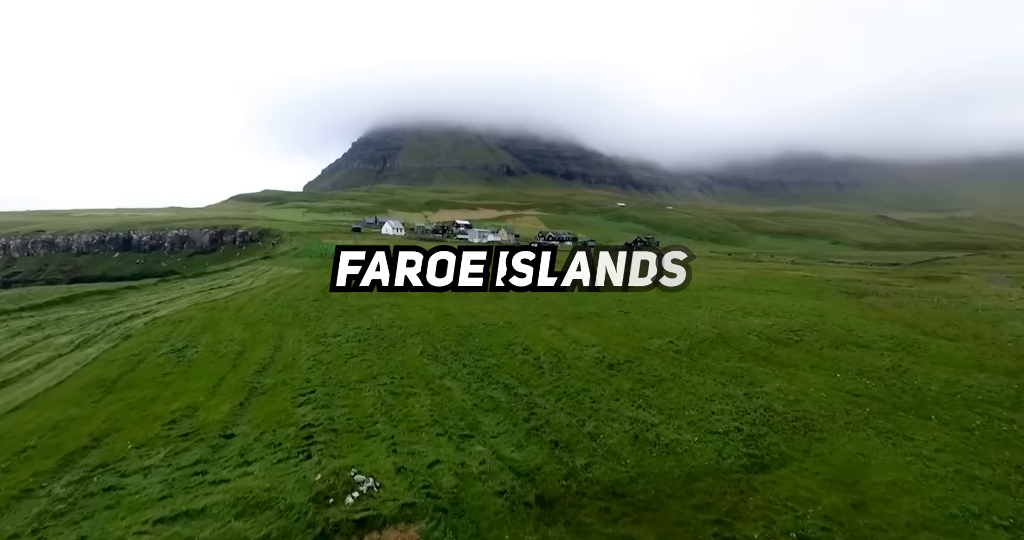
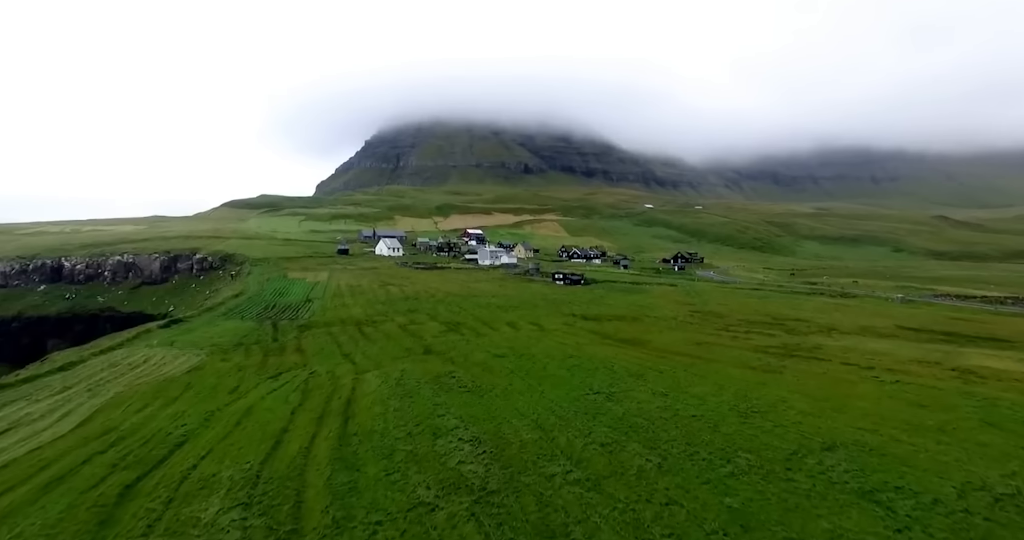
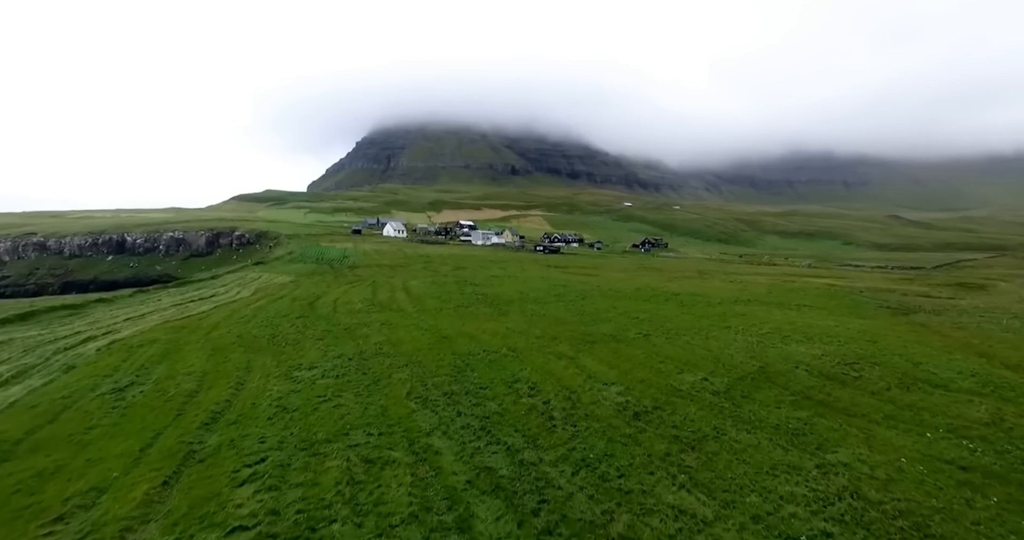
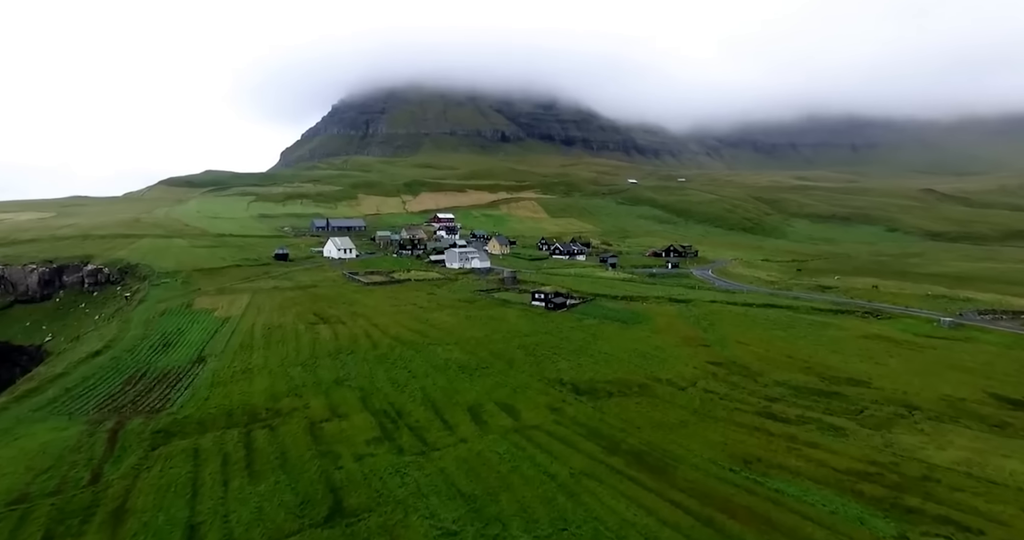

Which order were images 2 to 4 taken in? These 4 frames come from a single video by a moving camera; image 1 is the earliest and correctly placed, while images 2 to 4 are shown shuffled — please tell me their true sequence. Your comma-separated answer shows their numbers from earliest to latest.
3, 2, 4
